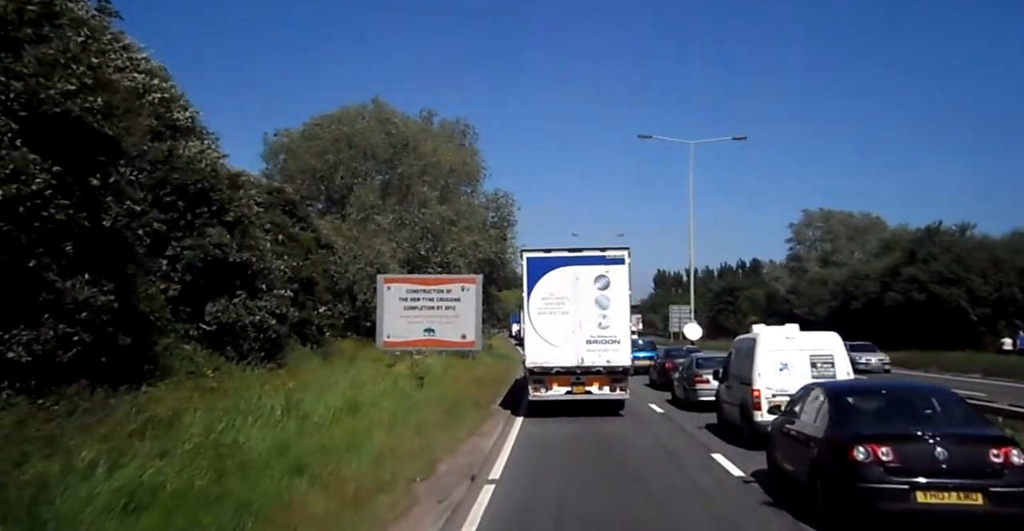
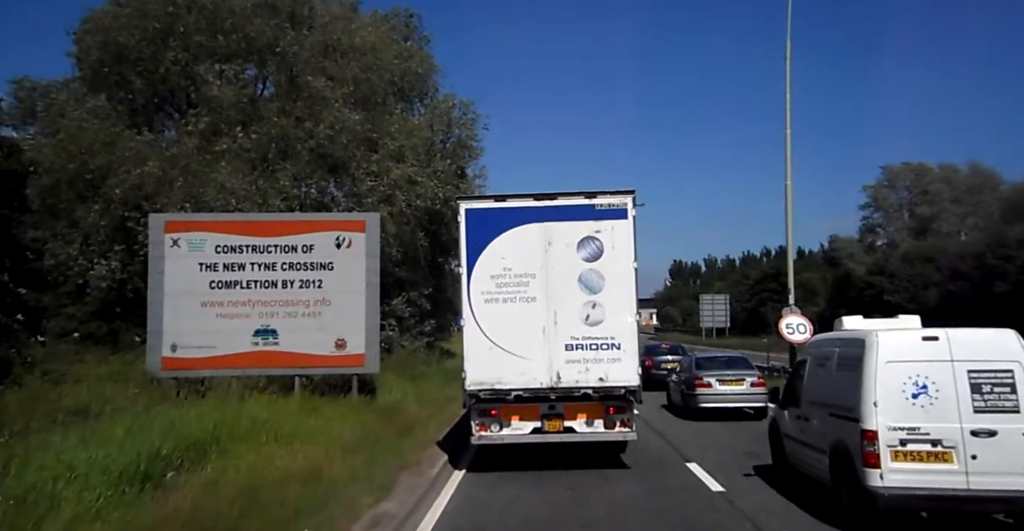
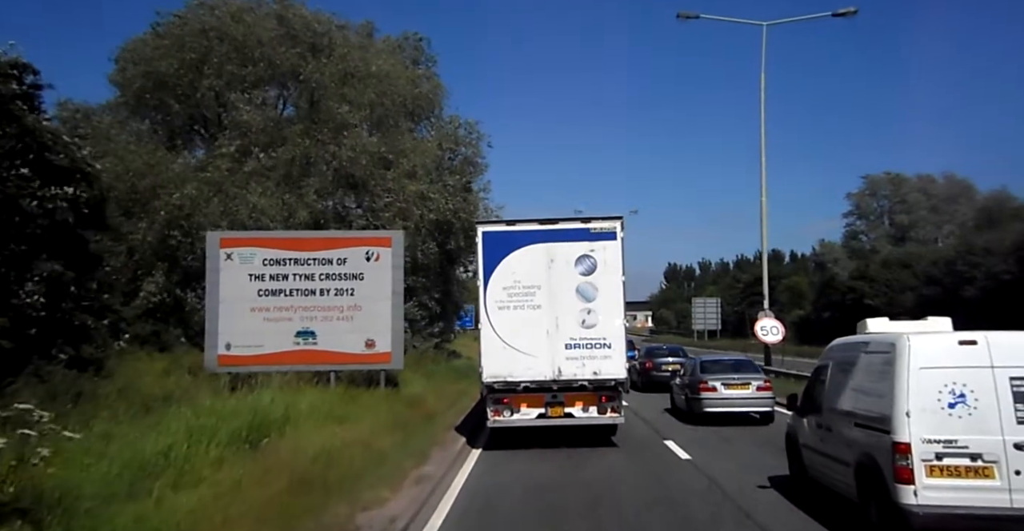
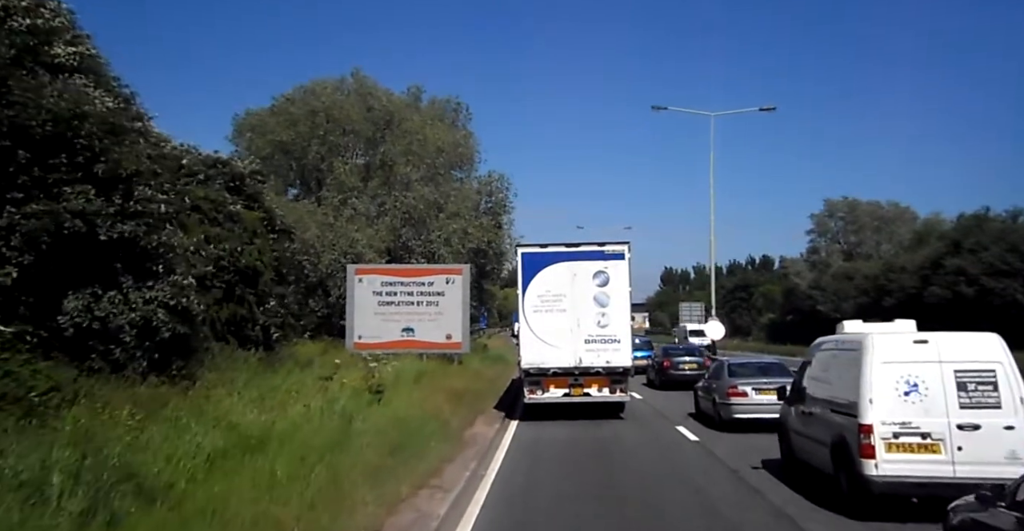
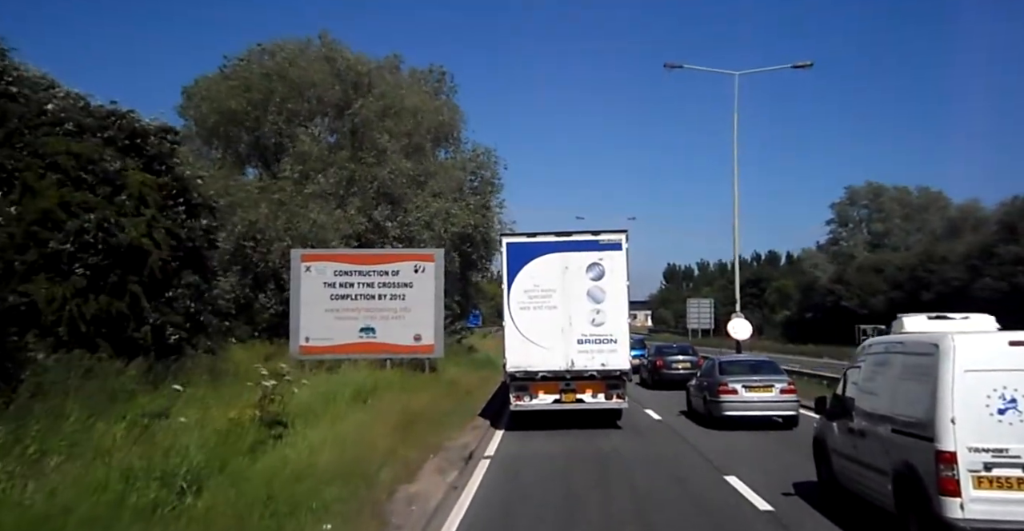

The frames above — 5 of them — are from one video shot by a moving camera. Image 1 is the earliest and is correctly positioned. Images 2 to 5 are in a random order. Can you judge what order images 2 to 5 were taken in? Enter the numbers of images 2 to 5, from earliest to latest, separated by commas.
4, 5, 3, 2
